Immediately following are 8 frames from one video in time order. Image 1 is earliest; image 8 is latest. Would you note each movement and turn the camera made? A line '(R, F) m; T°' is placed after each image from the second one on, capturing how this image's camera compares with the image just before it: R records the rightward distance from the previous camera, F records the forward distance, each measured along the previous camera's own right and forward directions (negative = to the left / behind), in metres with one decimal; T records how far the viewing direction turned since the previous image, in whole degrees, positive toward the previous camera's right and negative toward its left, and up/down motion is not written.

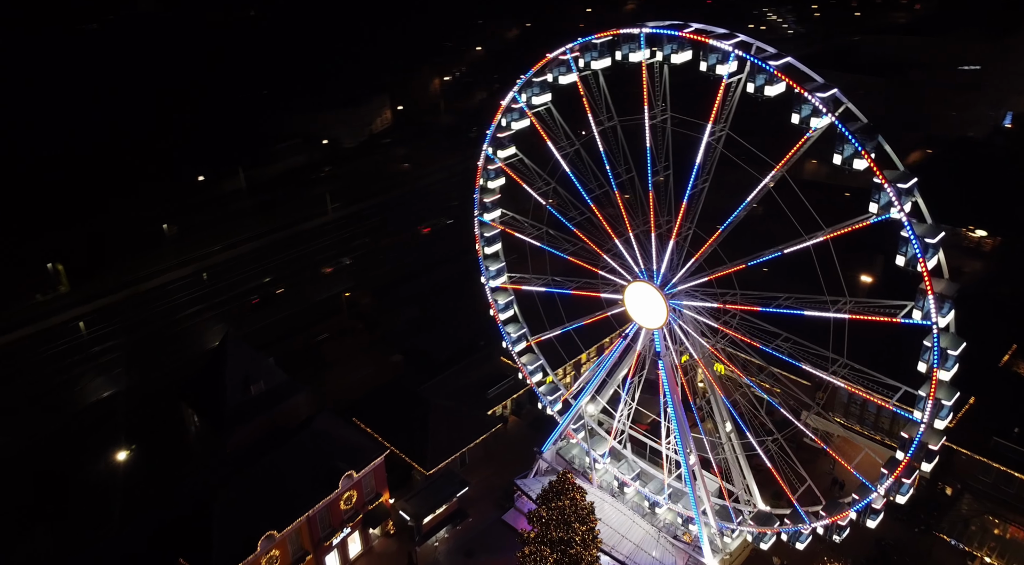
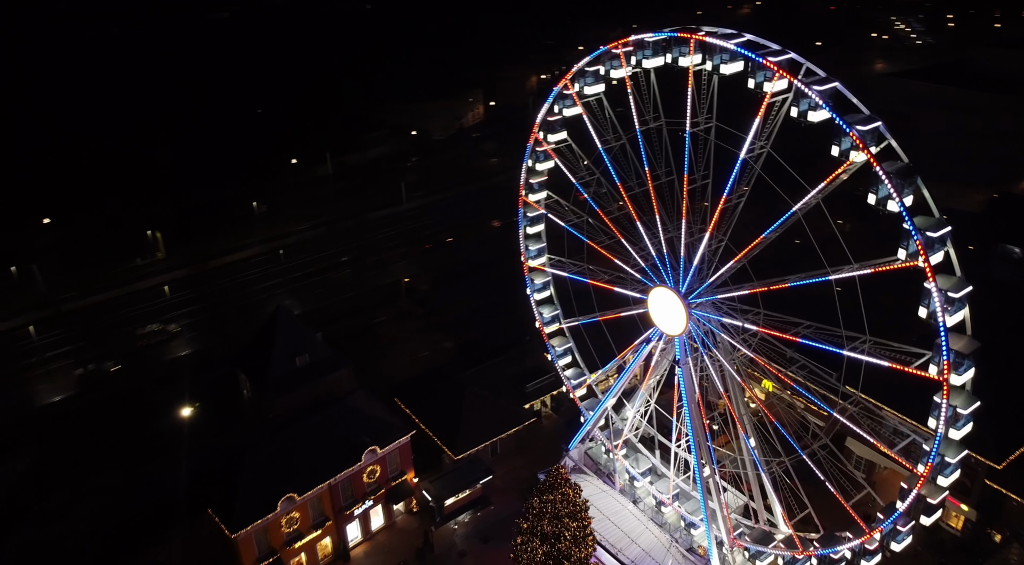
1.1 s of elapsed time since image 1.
(+2.9, -0.4) m; -8°
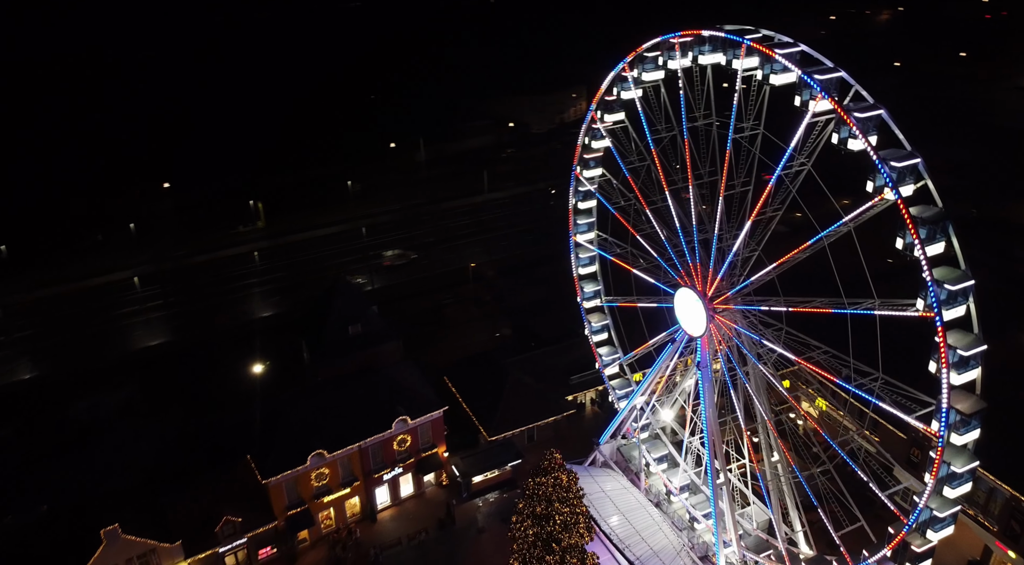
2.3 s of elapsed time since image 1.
(+3.3, -0.5) m; -9°
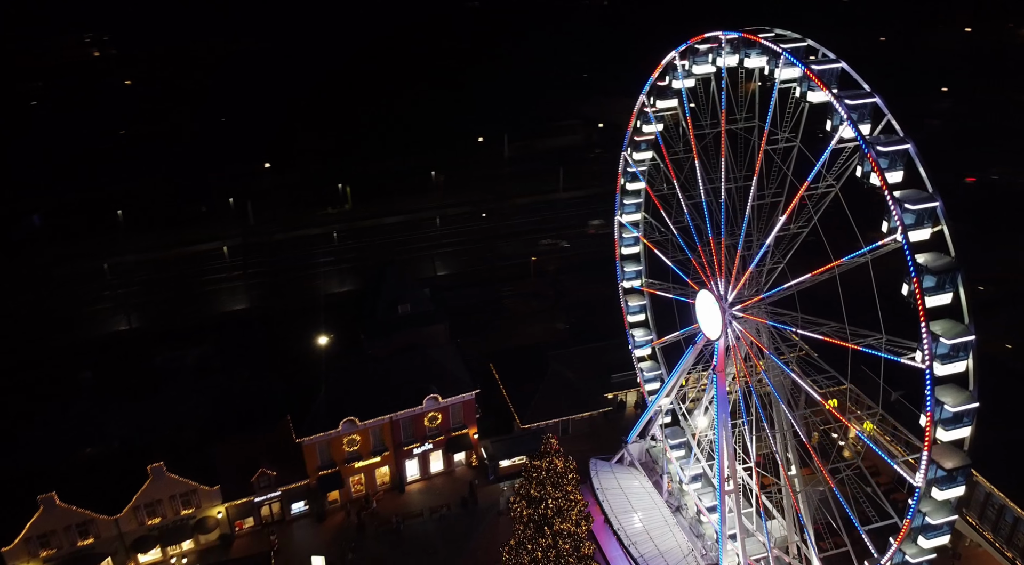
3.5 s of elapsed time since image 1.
(+3.2, -0.6) m; -9°
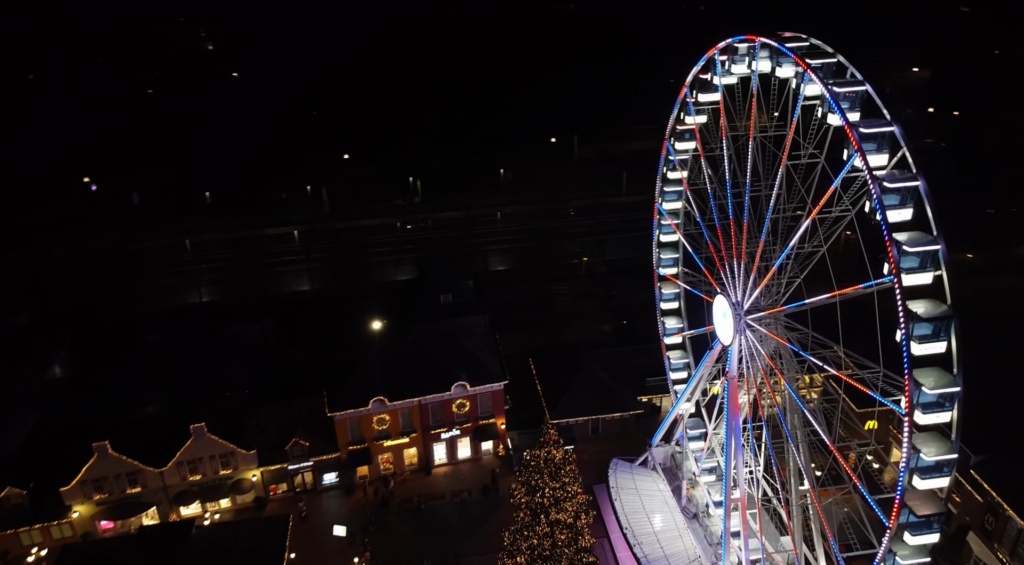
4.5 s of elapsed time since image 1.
(+2.7, -0.6) m; -7°
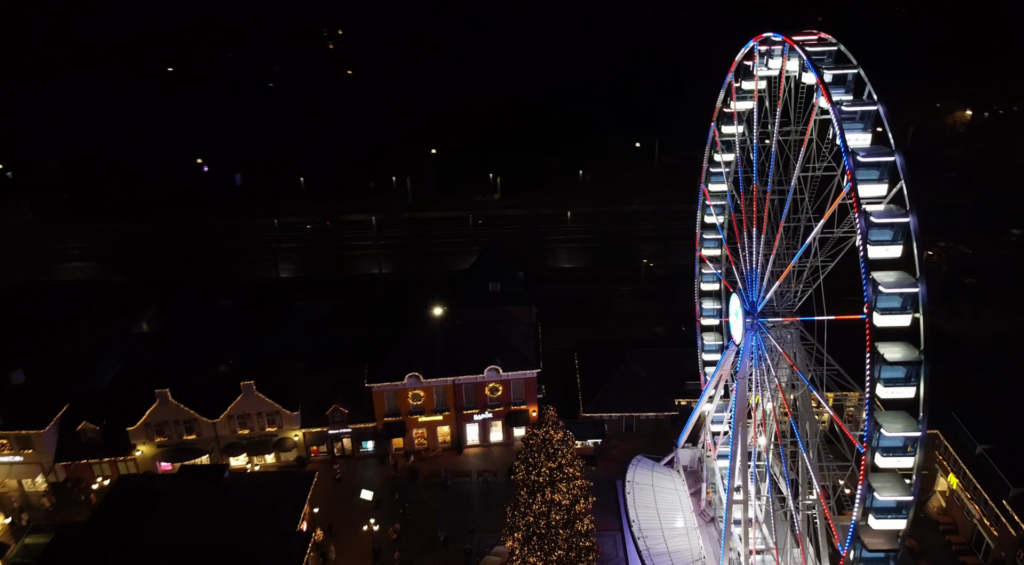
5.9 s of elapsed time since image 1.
(+3.4, -0.7) m; -9°
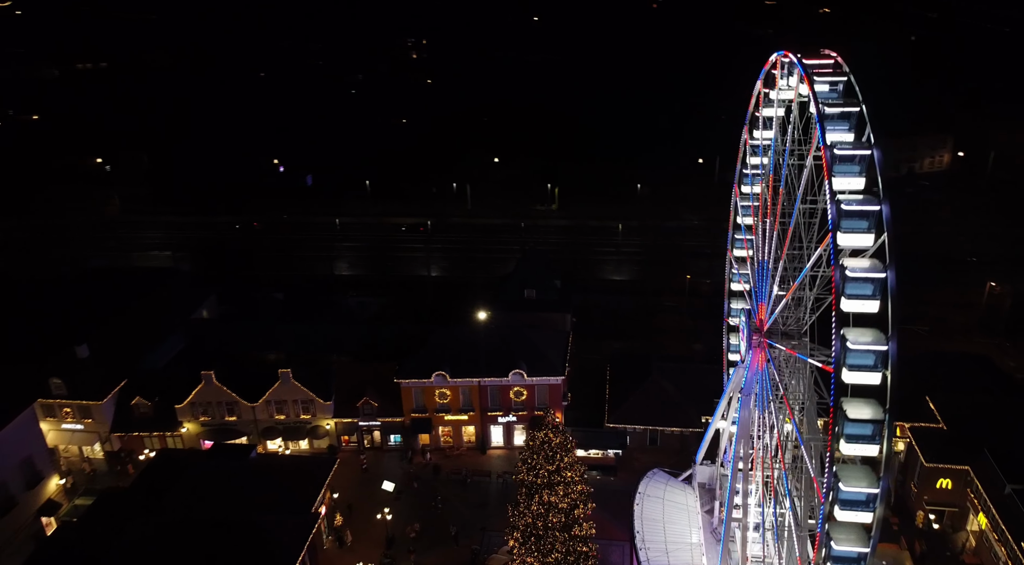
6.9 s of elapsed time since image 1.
(+2.5, -0.6) m; -6°
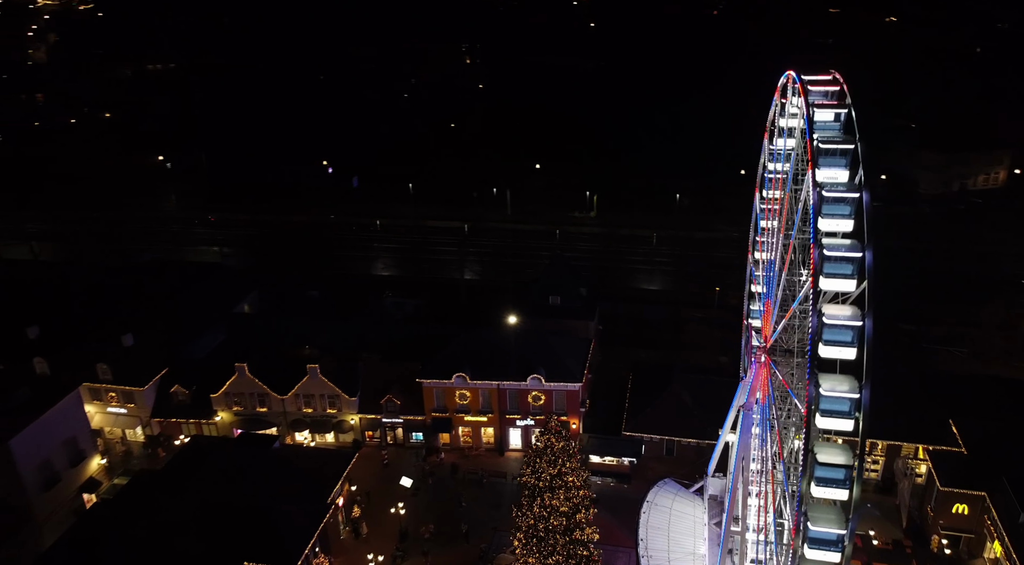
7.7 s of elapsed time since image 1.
(+1.6, -0.7) m; -4°
